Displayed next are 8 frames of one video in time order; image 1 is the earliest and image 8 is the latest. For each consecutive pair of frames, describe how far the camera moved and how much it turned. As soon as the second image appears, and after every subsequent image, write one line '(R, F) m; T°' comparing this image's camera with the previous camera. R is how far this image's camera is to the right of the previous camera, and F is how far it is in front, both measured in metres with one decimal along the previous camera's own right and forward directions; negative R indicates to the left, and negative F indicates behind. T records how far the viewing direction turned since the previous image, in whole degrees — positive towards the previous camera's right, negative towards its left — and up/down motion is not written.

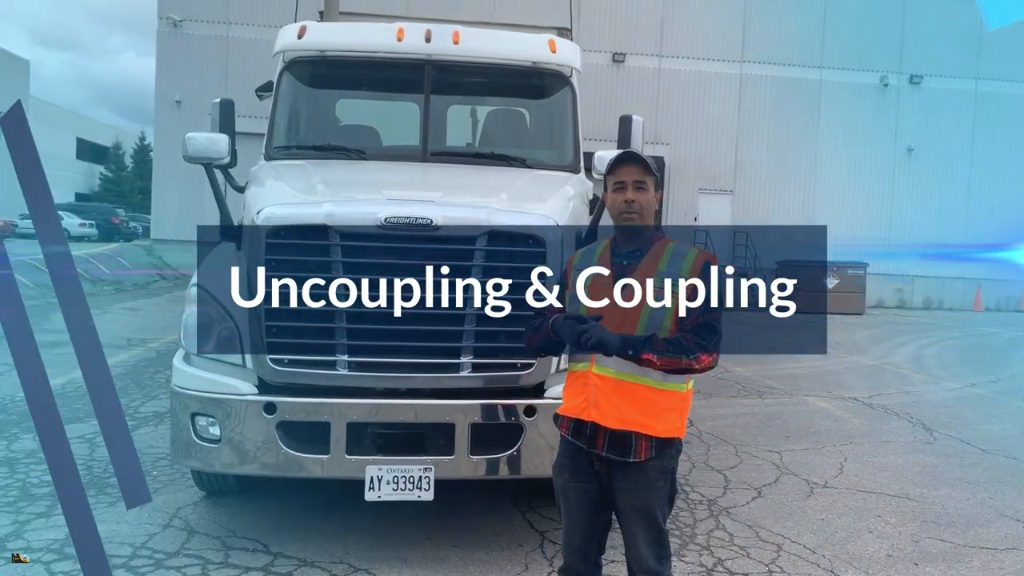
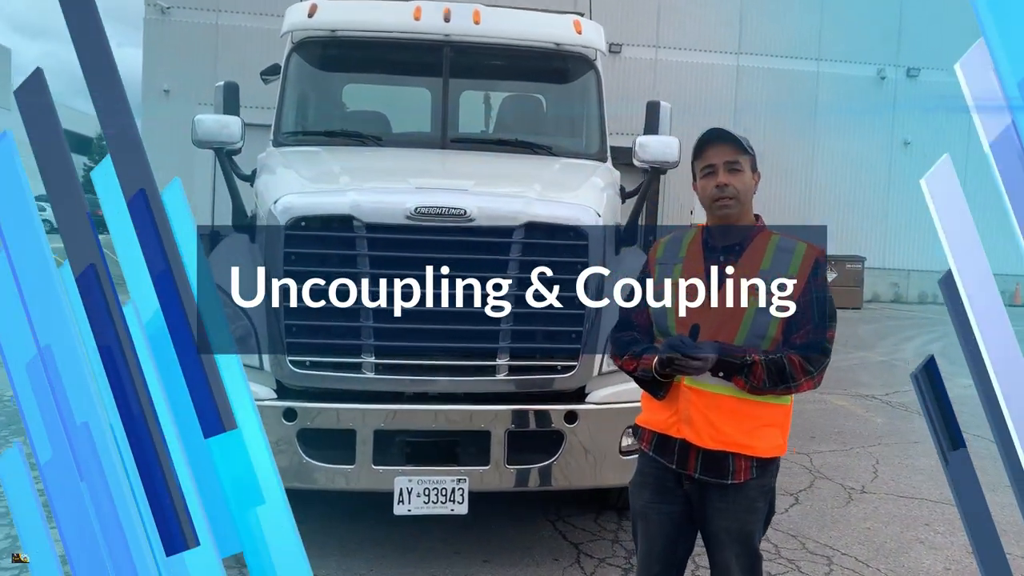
(-0.2, +0.3) m; +1°
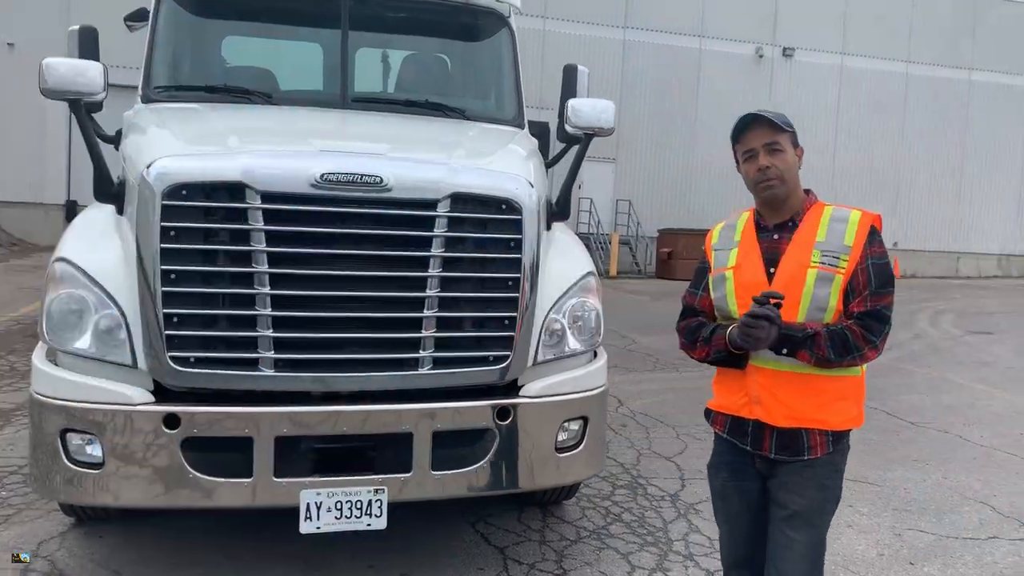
(-0.2, +0.4) m; +8°
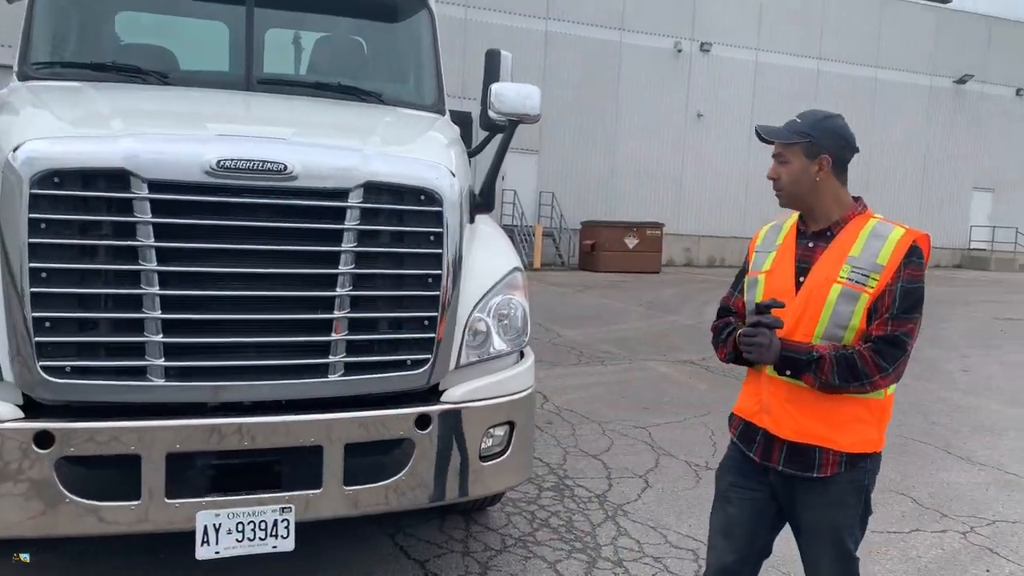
(0.0, +0.2) m; +5°
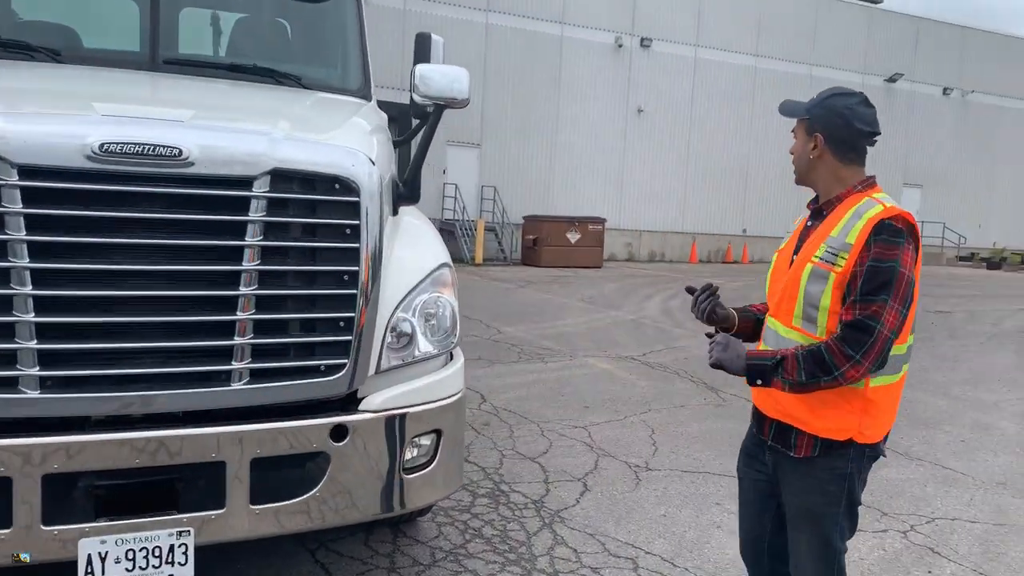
(+0.1, +0.2) m; +4°
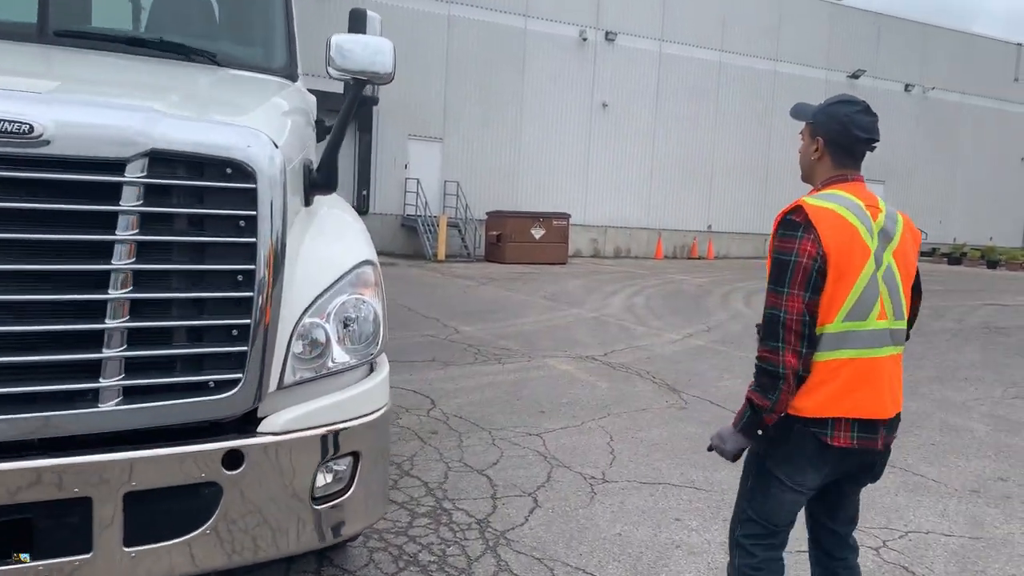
(+0.1, +0.4) m; +2°
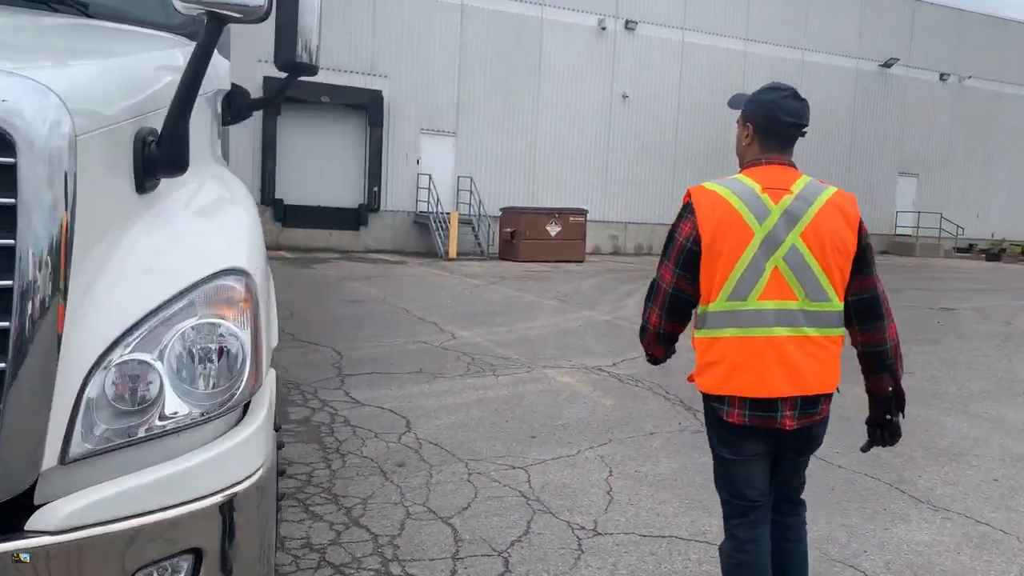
(+0.3, +0.8) m; -2°
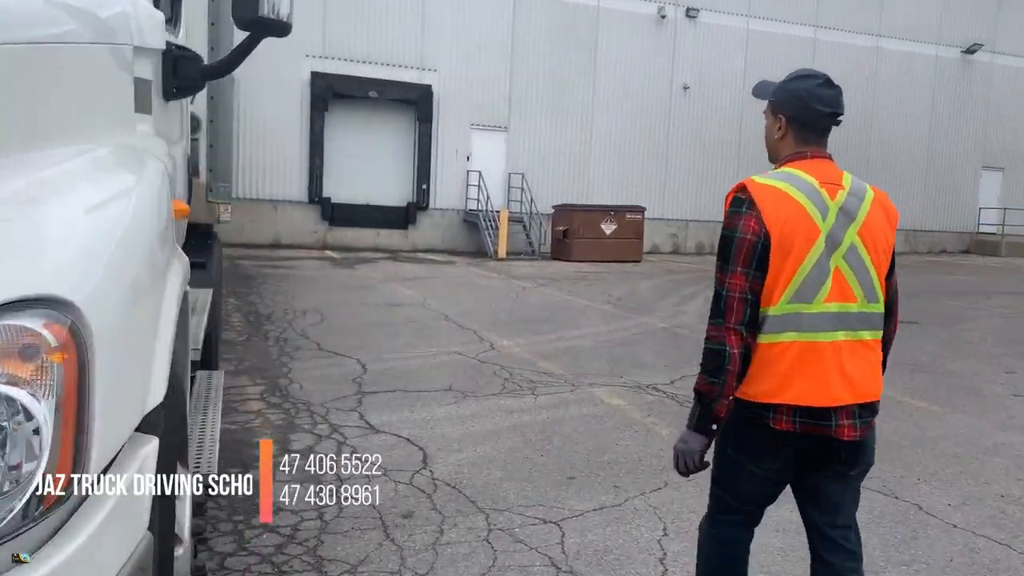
(+0.1, +0.8) m; -4°
